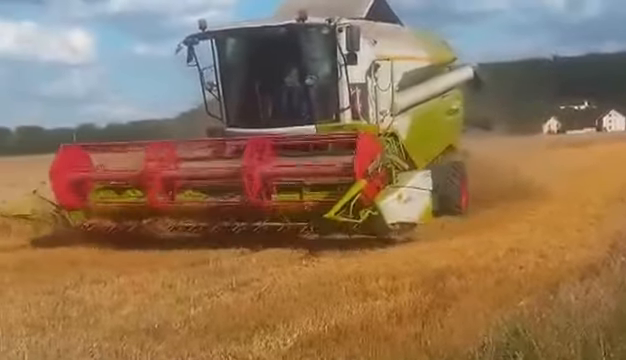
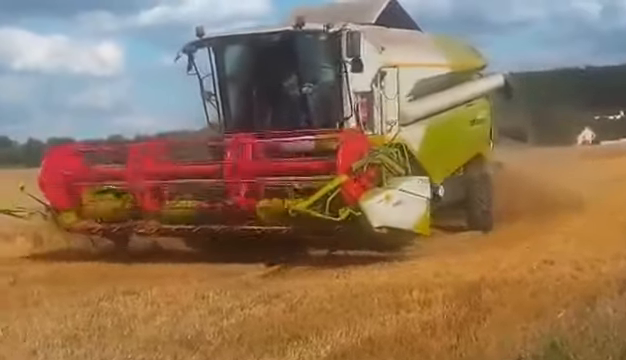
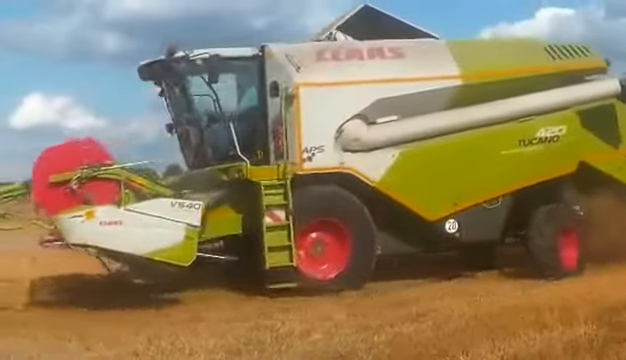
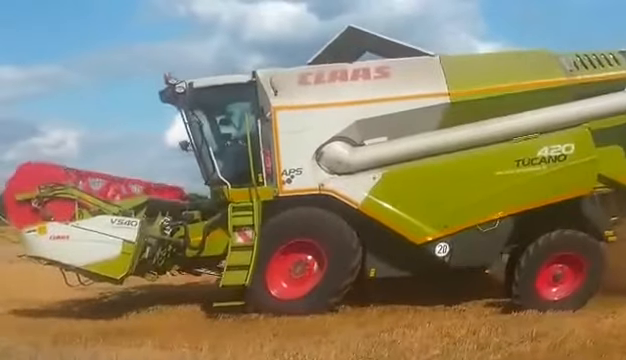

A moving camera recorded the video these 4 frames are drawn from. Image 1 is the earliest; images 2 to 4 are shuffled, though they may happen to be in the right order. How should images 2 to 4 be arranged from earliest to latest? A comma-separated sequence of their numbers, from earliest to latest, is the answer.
2, 3, 4
